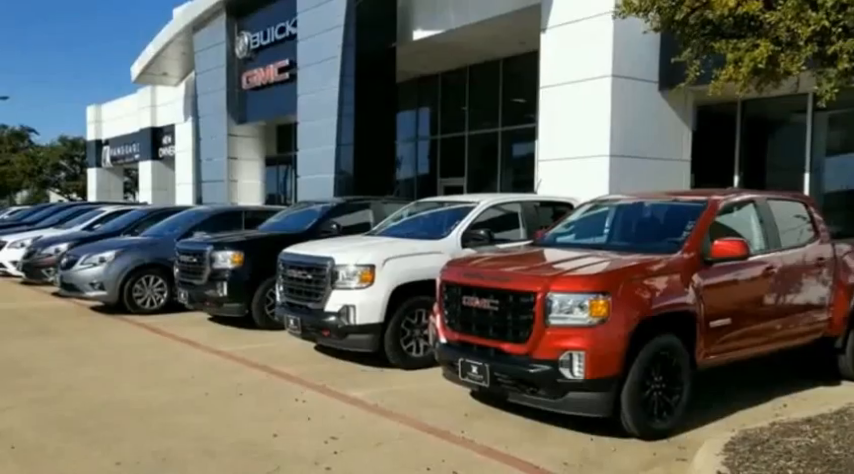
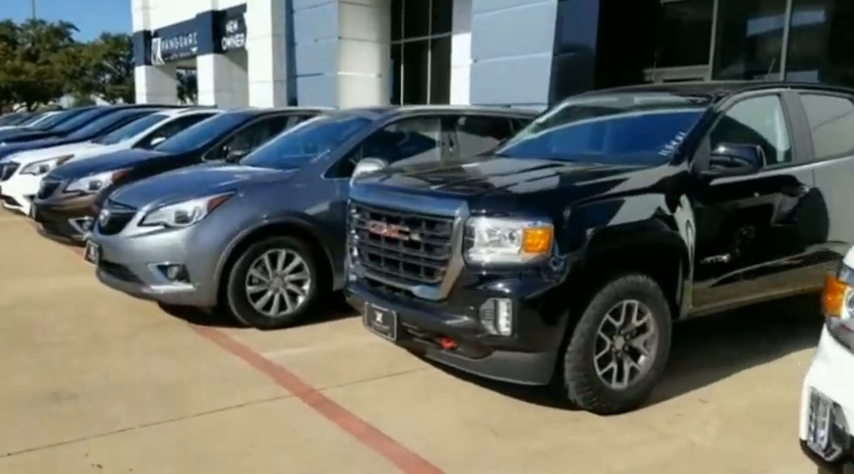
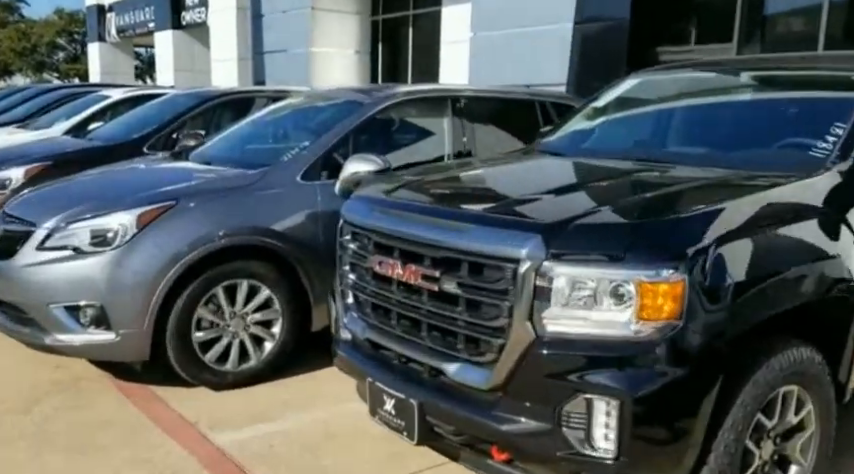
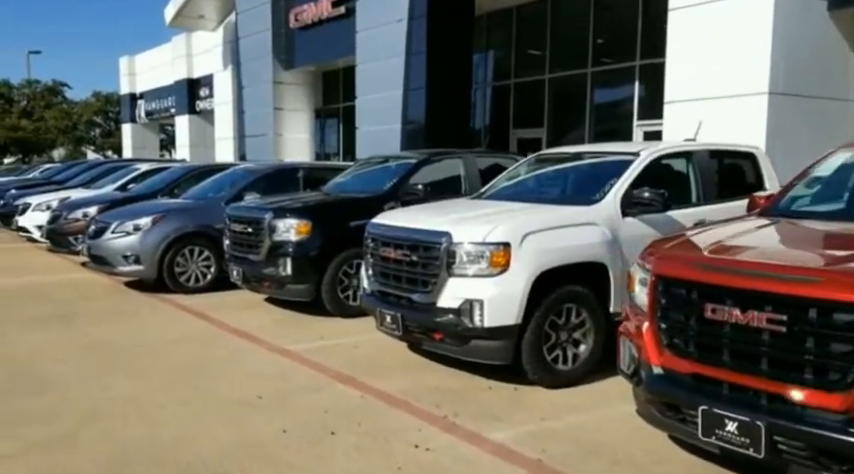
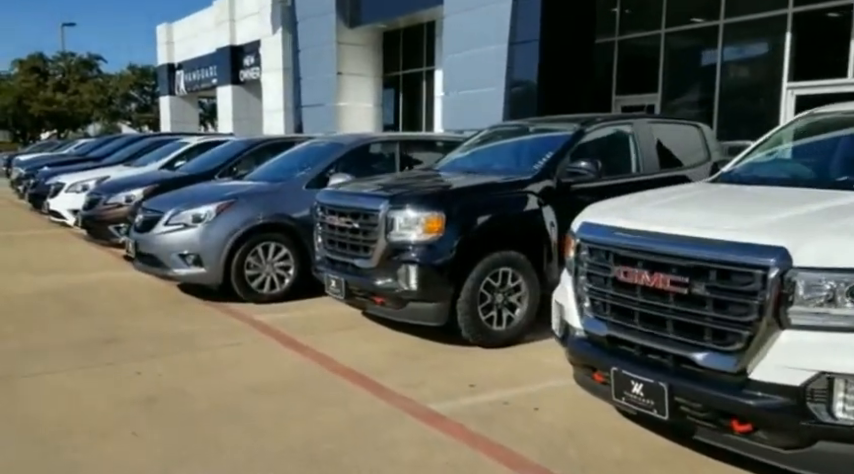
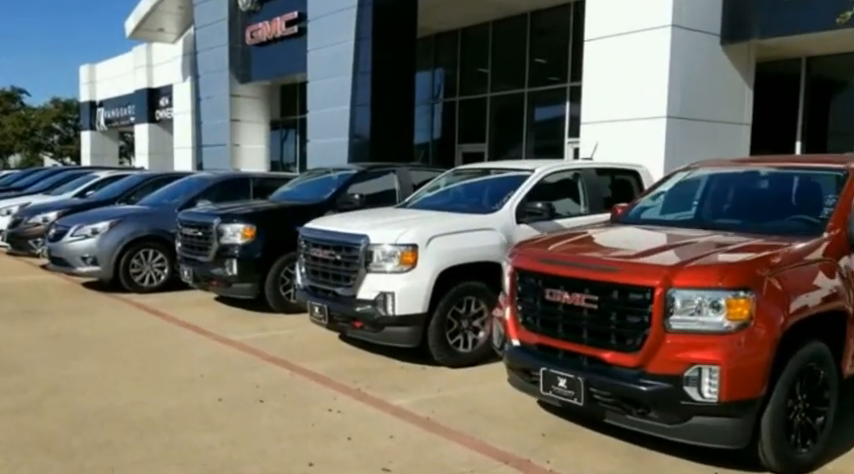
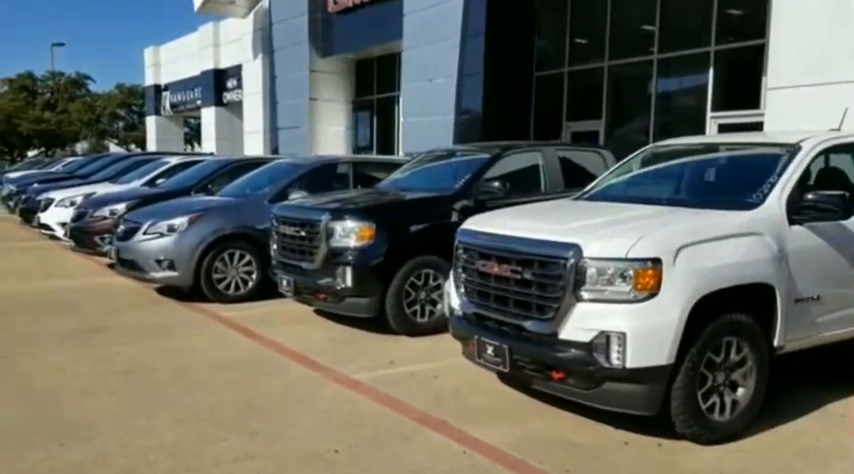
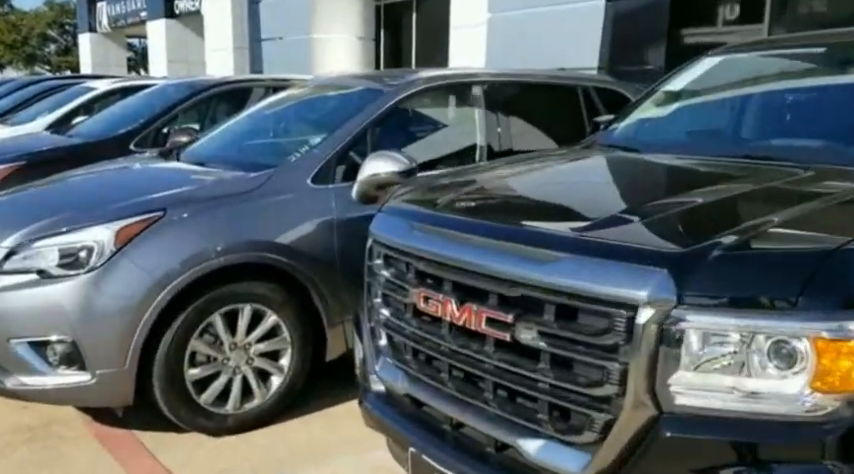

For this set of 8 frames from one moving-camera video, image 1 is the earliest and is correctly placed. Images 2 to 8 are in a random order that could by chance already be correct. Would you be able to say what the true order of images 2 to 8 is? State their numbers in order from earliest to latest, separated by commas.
6, 4, 7, 5, 2, 3, 8
